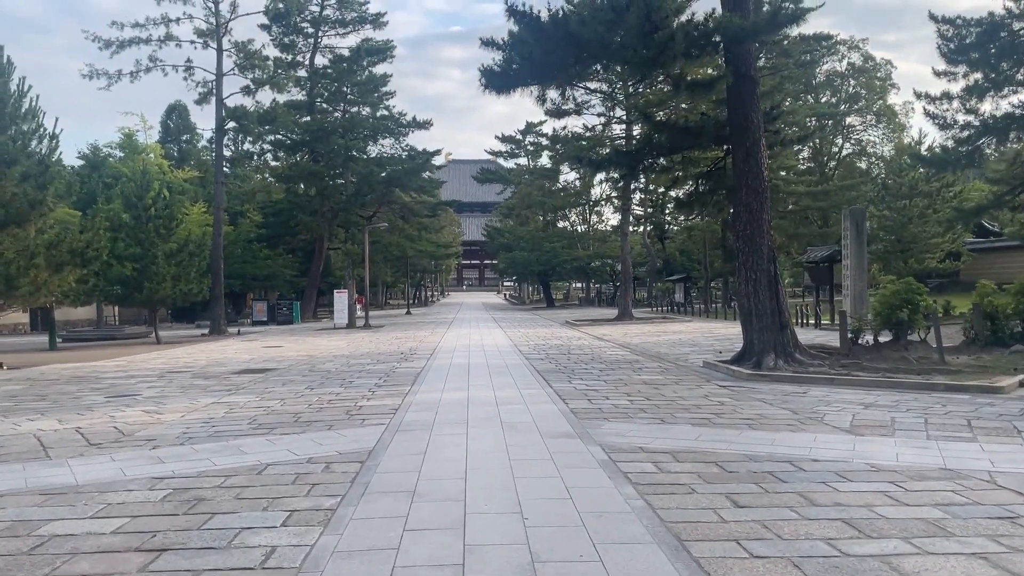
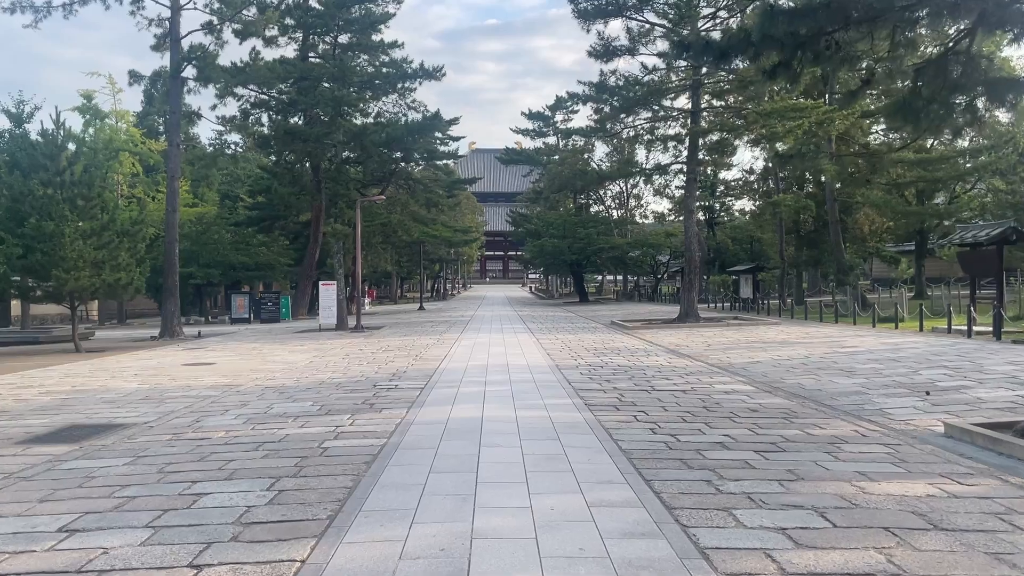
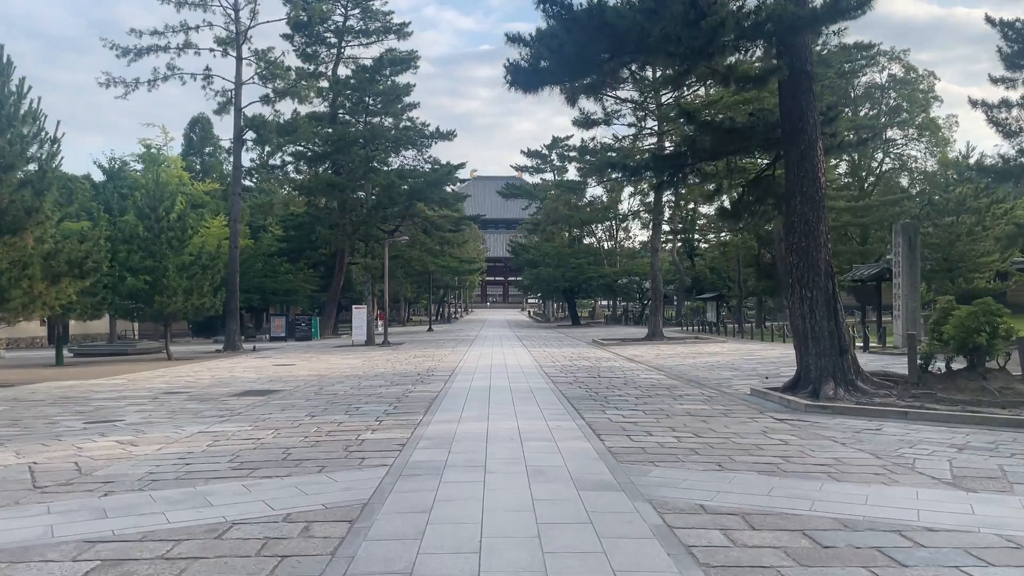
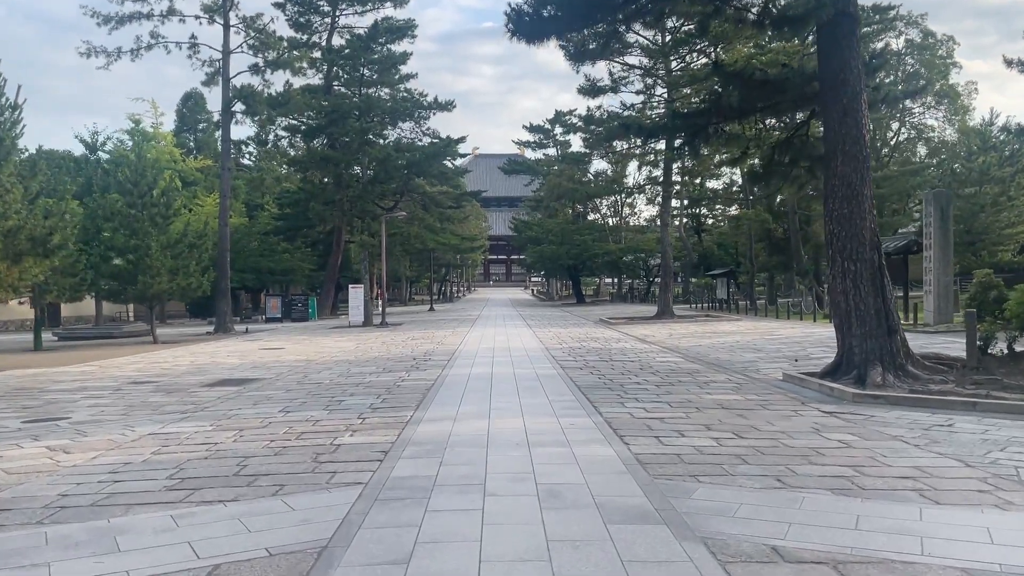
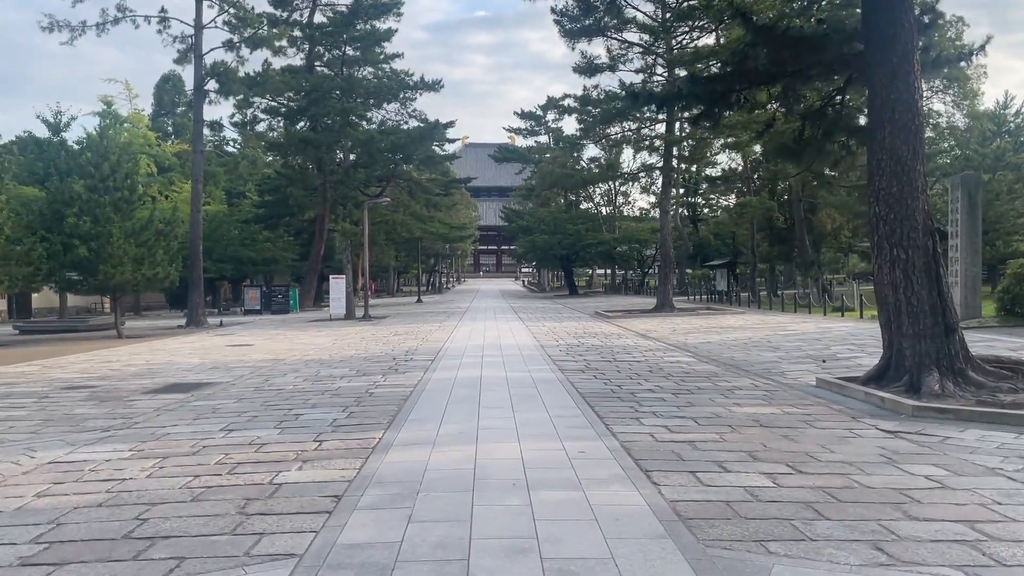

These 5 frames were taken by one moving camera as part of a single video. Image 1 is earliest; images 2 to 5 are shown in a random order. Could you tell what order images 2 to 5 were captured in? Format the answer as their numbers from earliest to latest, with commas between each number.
3, 4, 5, 2
